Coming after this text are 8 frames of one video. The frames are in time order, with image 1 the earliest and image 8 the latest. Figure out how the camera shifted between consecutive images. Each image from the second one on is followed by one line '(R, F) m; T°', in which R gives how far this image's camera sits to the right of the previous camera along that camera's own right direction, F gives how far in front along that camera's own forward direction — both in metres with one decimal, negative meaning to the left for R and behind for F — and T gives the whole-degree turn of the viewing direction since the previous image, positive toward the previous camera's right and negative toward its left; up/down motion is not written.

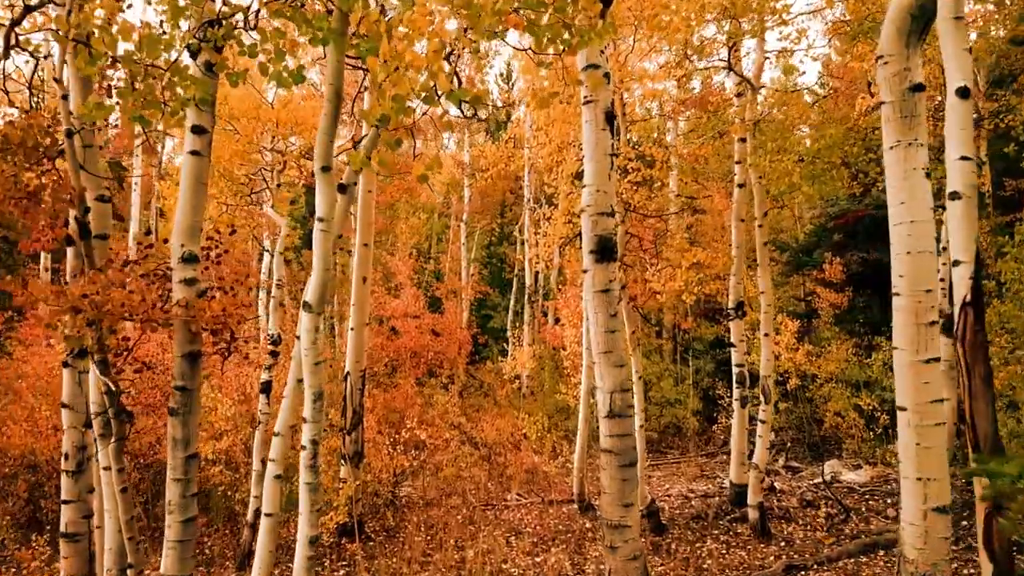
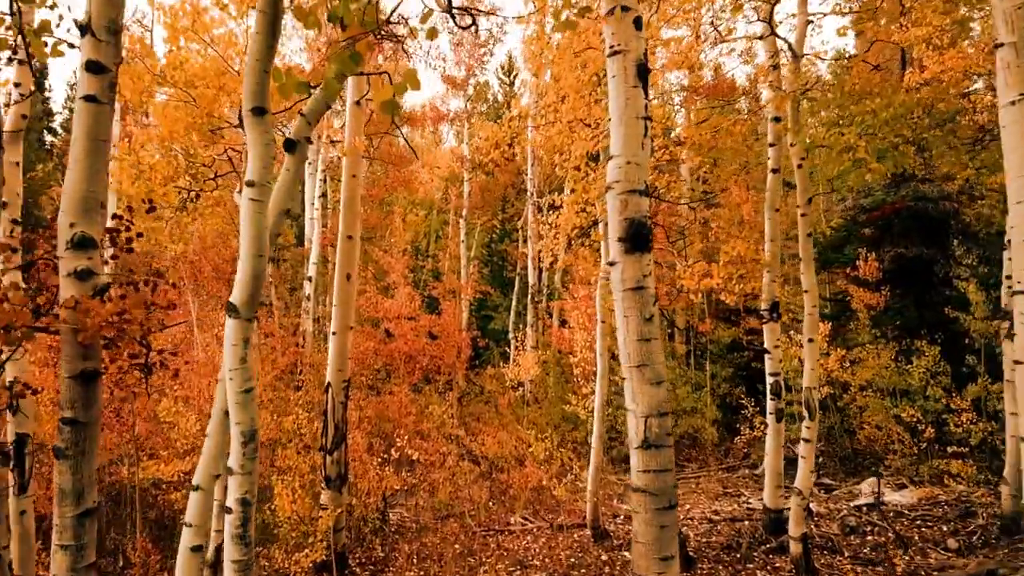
(0.0, +1.2) m; 0°
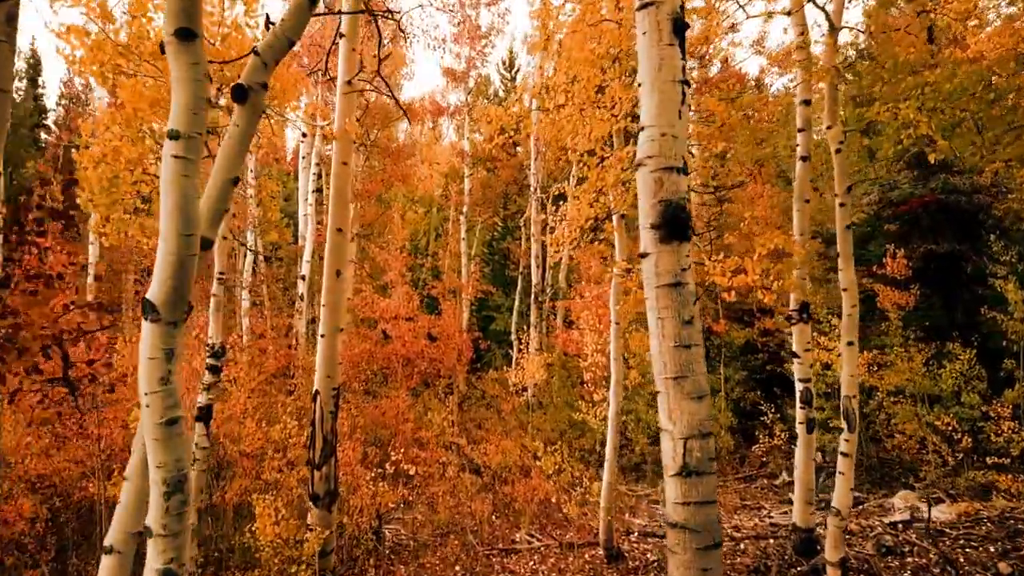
(-0.1, +0.8) m; 0°
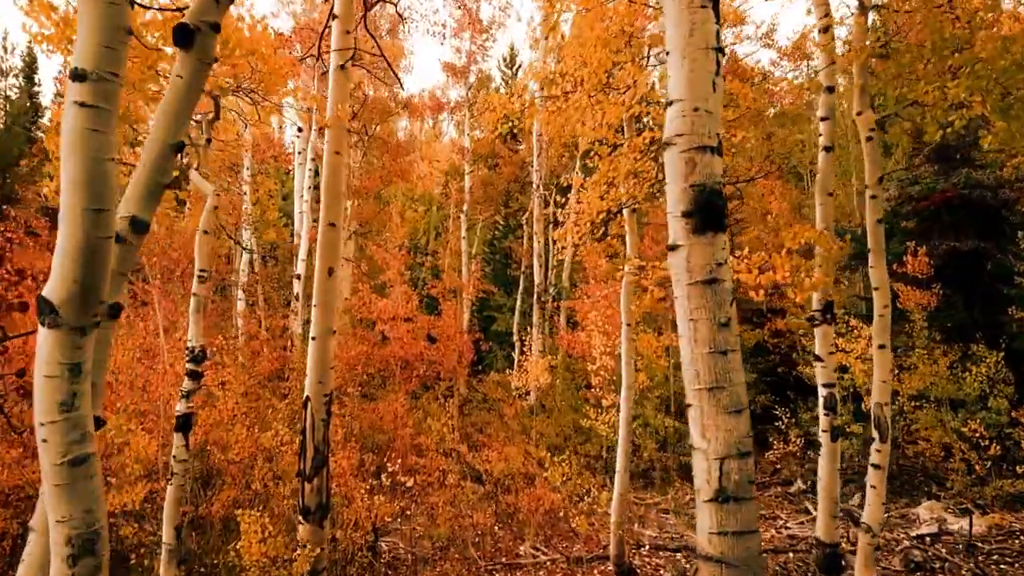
(0.0, +0.5) m; 0°
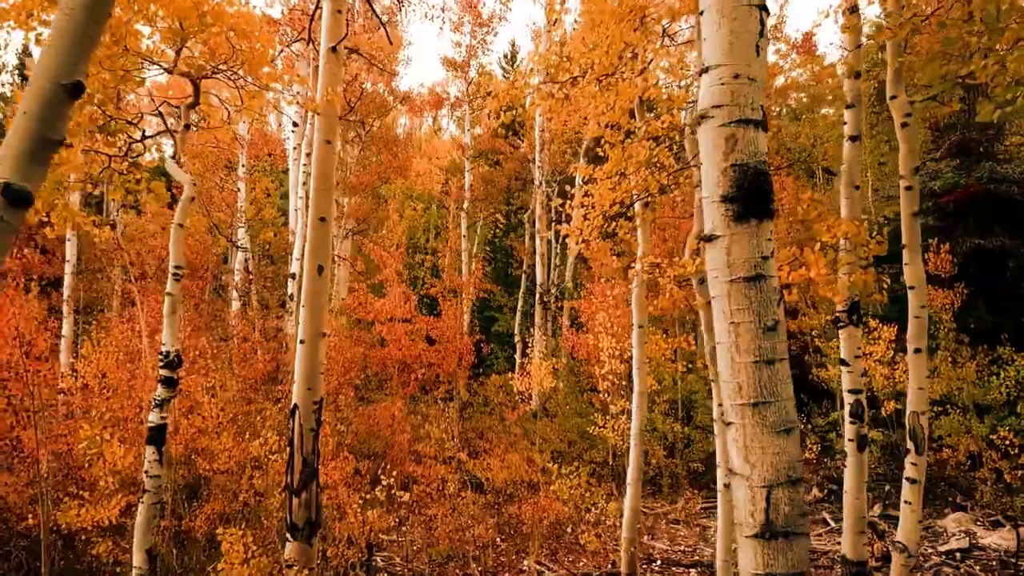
(0.0, +0.5) m; 0°
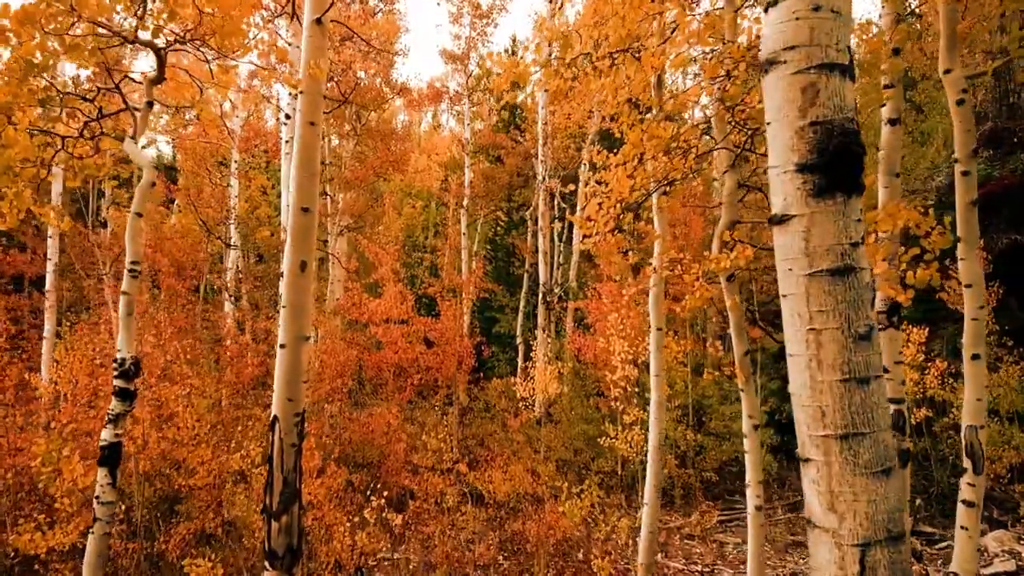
(0.0, +0.7) m; 0°
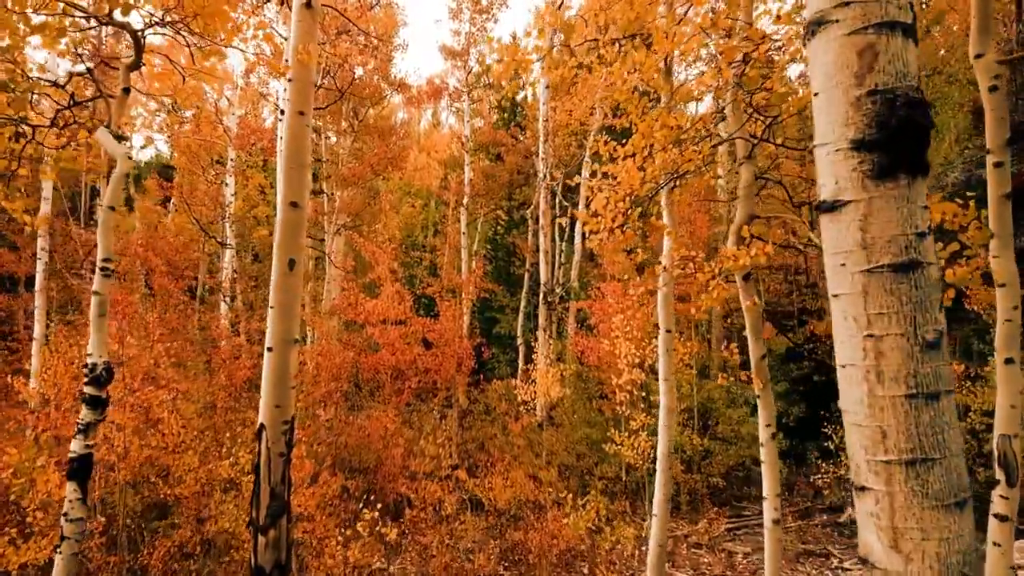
(0.0, +0.3) m; 0°
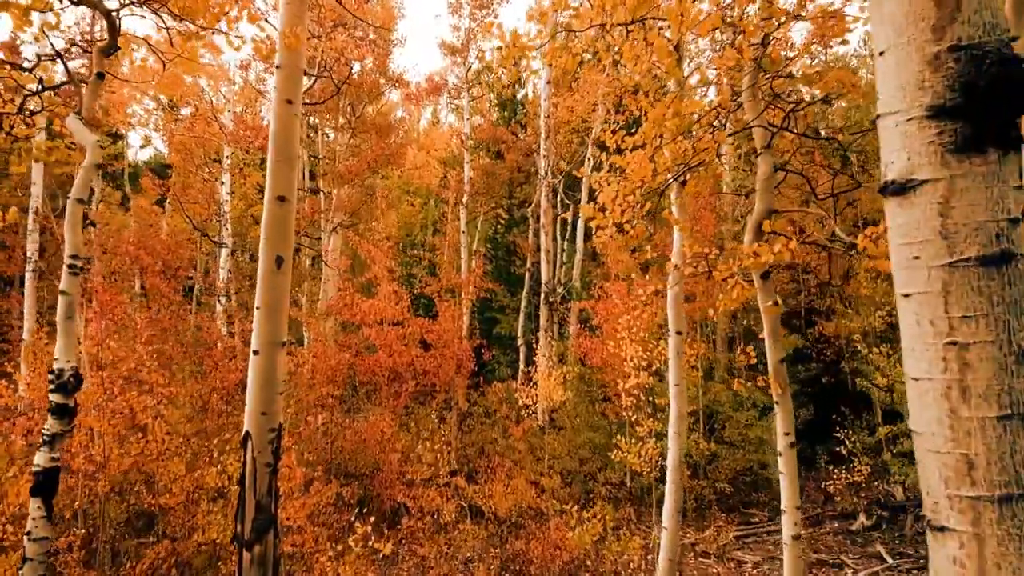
(0.0, +0.3) m; 0°
